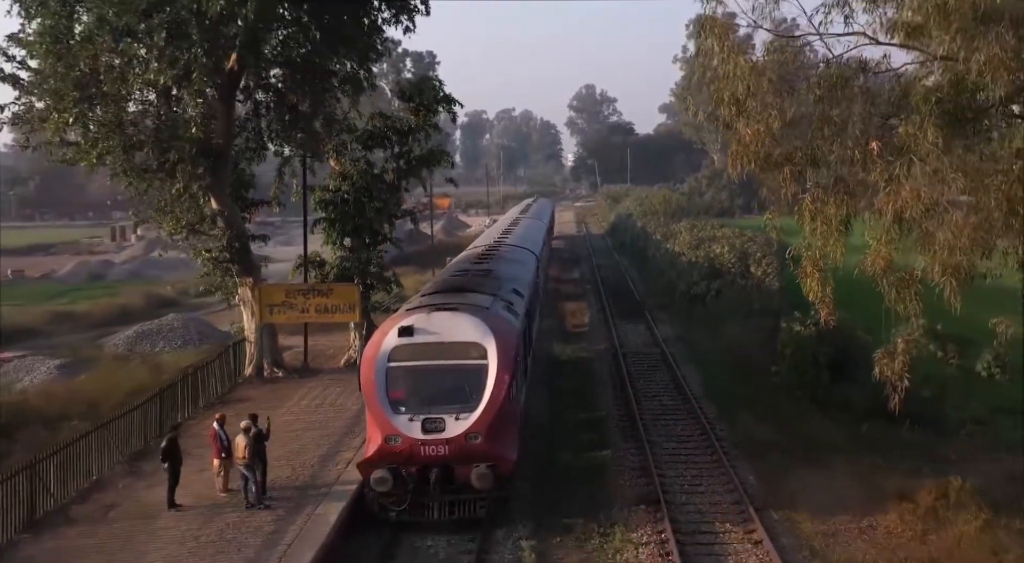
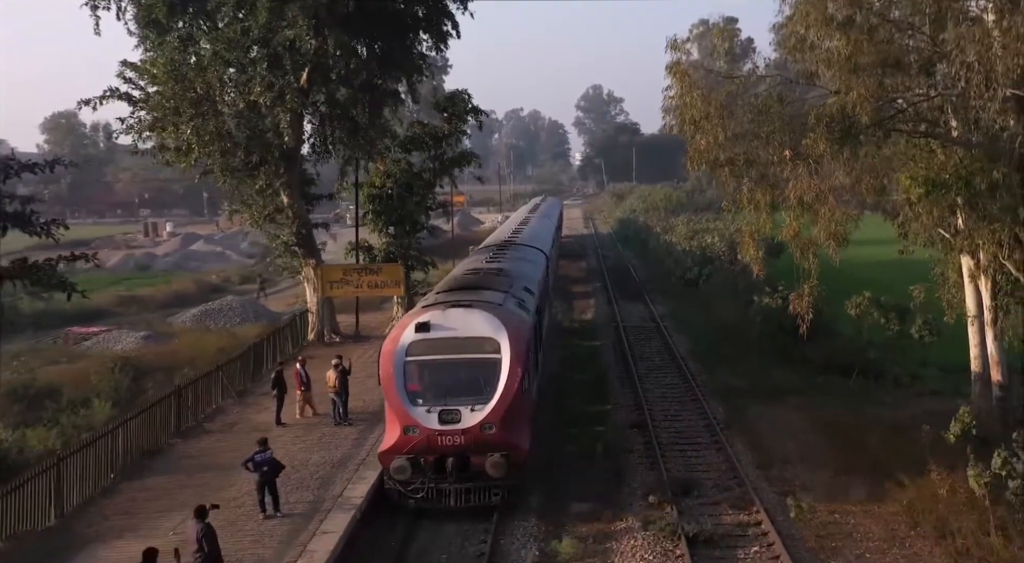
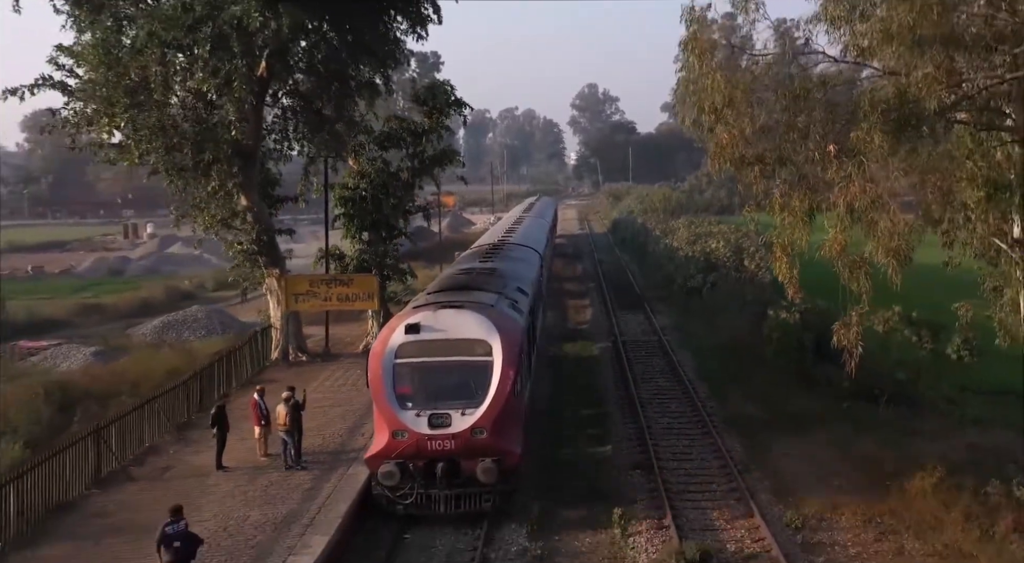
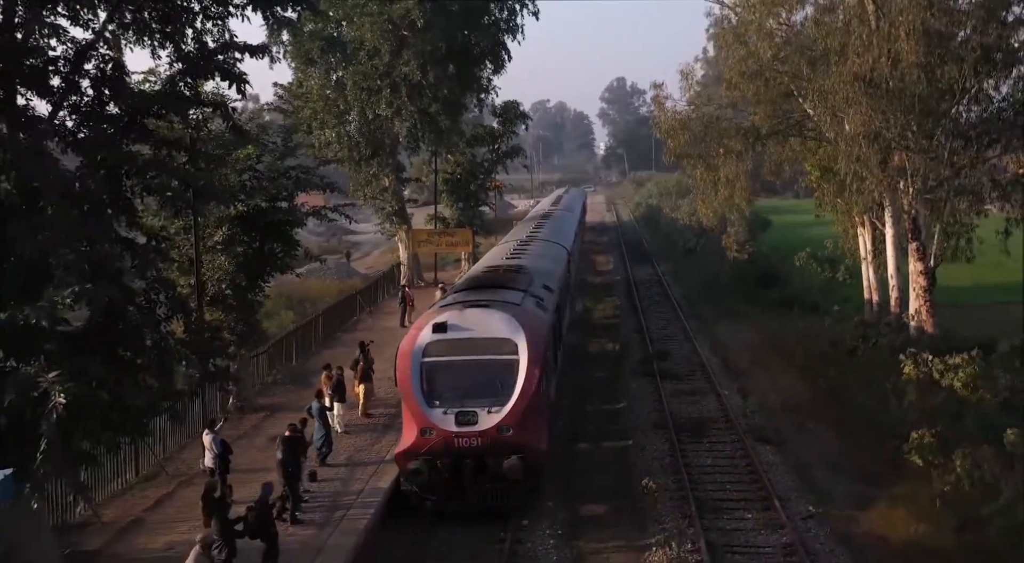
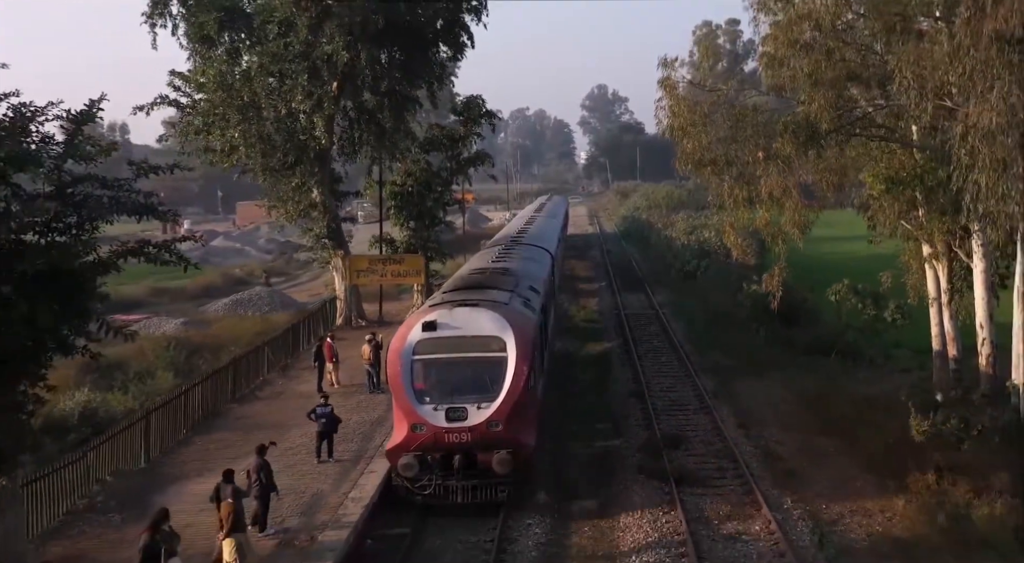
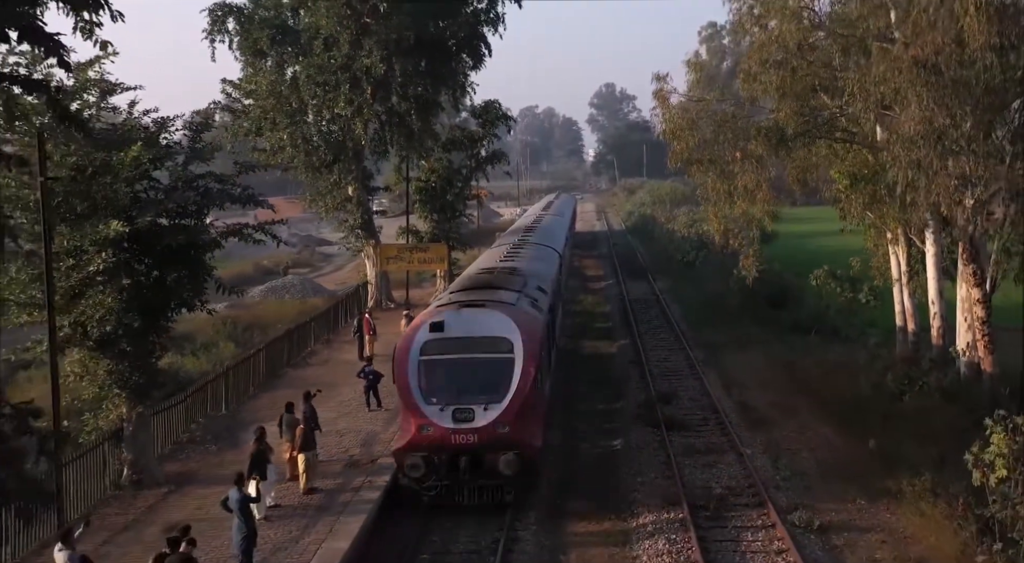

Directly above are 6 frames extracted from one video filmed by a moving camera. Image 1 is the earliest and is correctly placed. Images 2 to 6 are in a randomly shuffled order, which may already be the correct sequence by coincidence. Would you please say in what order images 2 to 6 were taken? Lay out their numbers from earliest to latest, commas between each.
3, 2, 5, 6, 4
